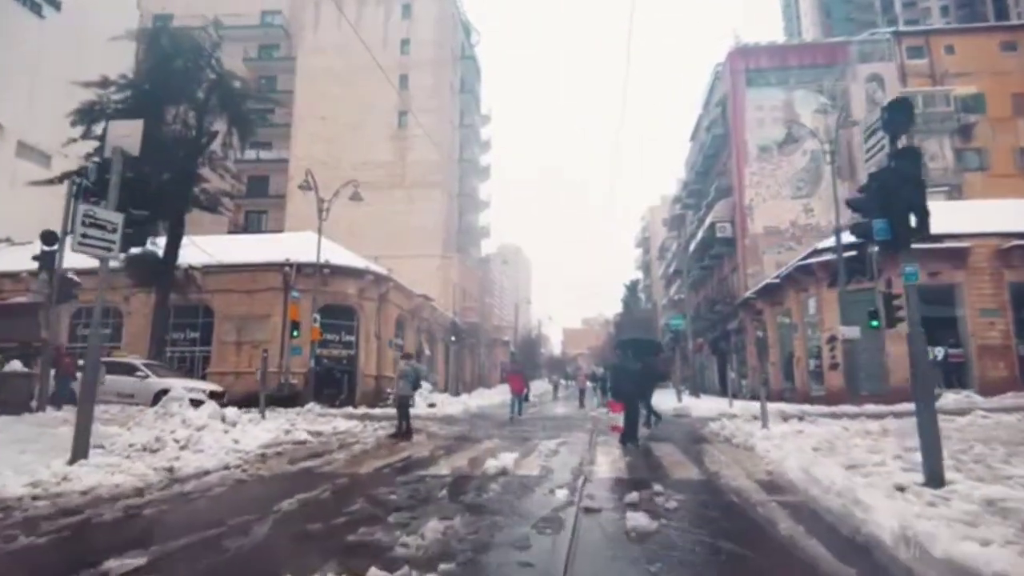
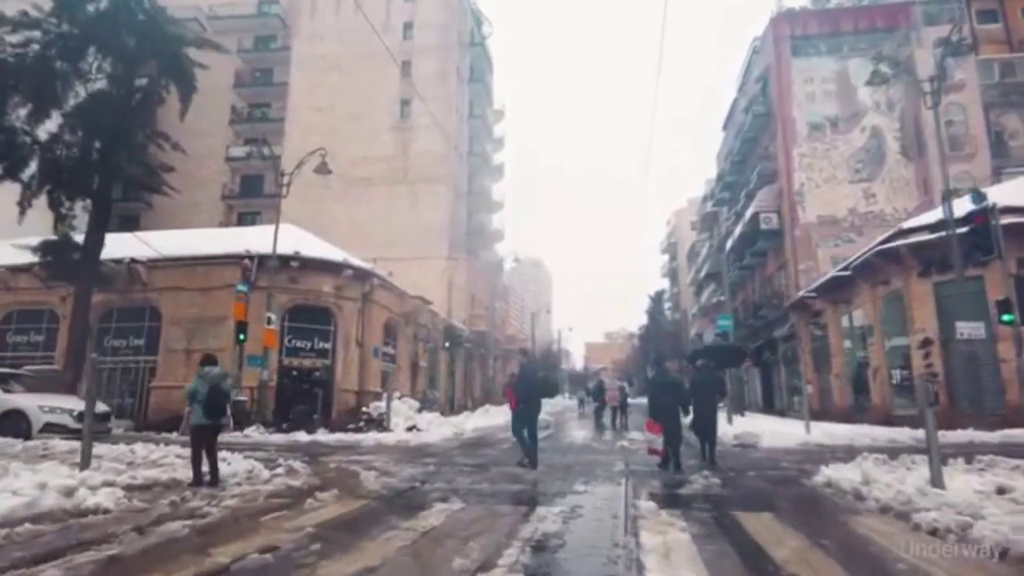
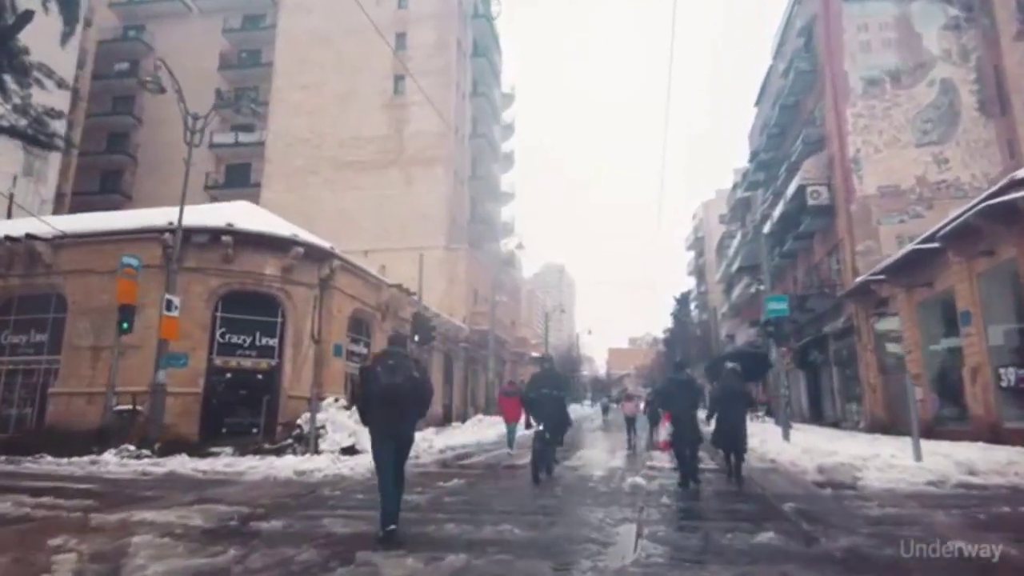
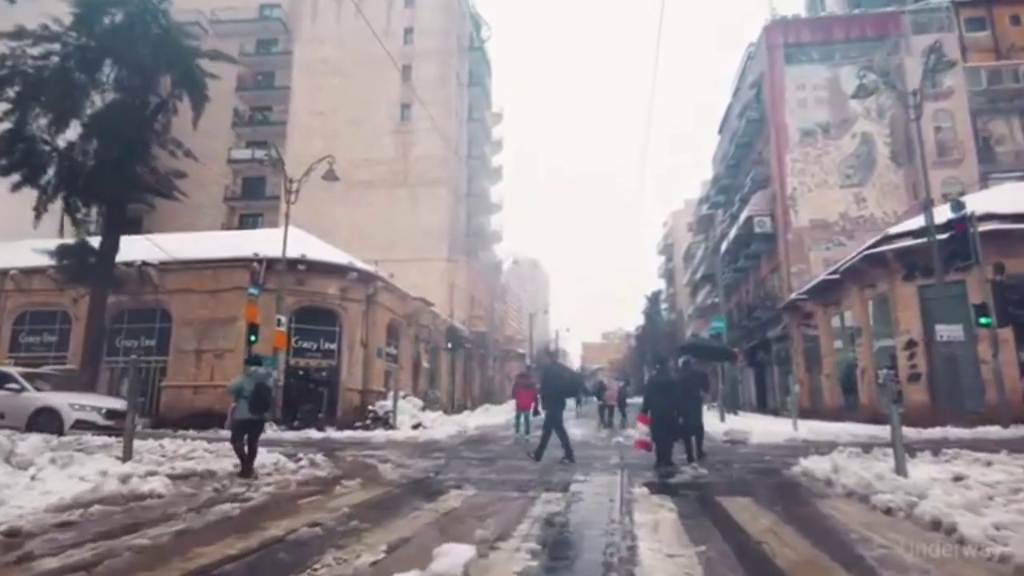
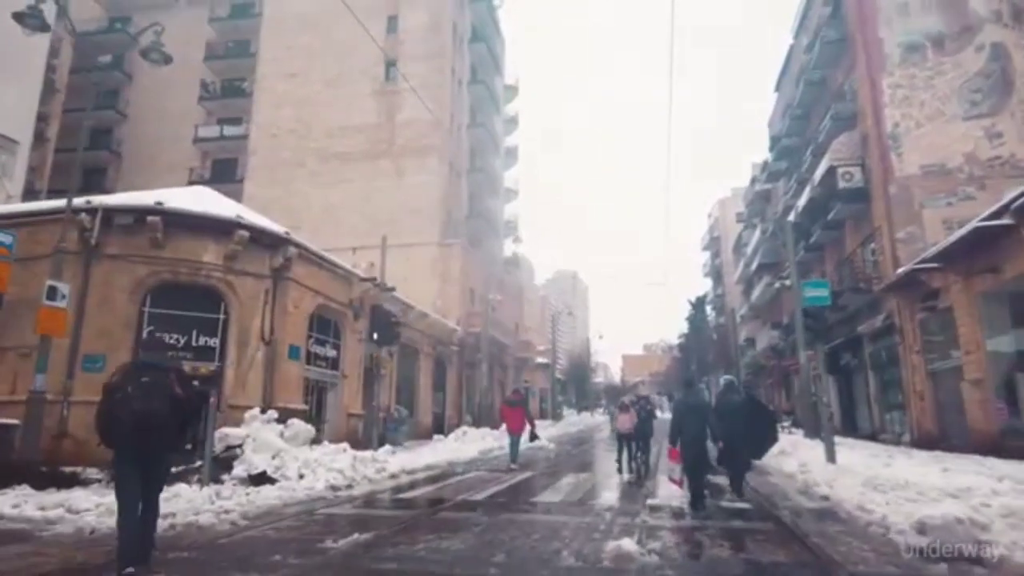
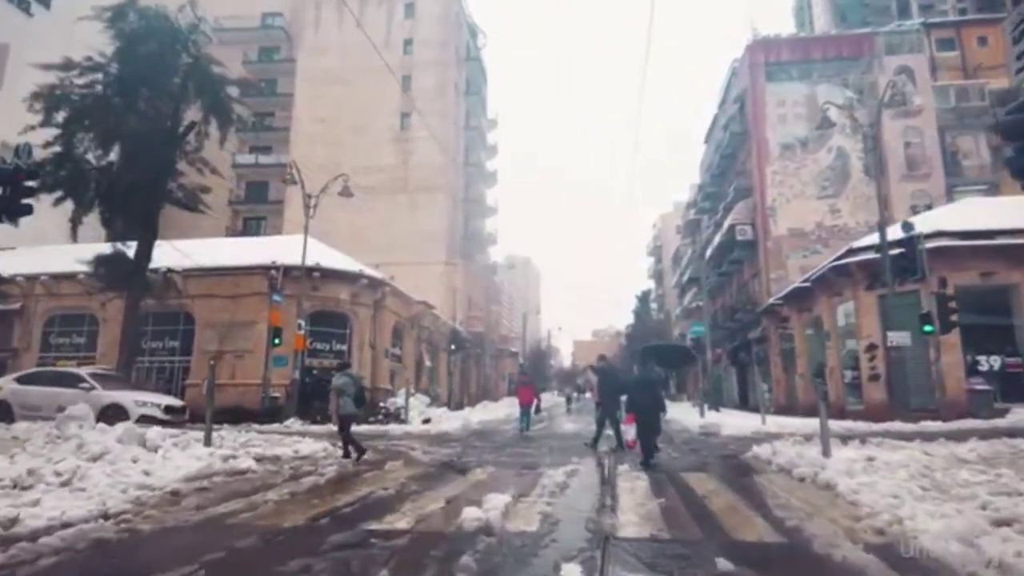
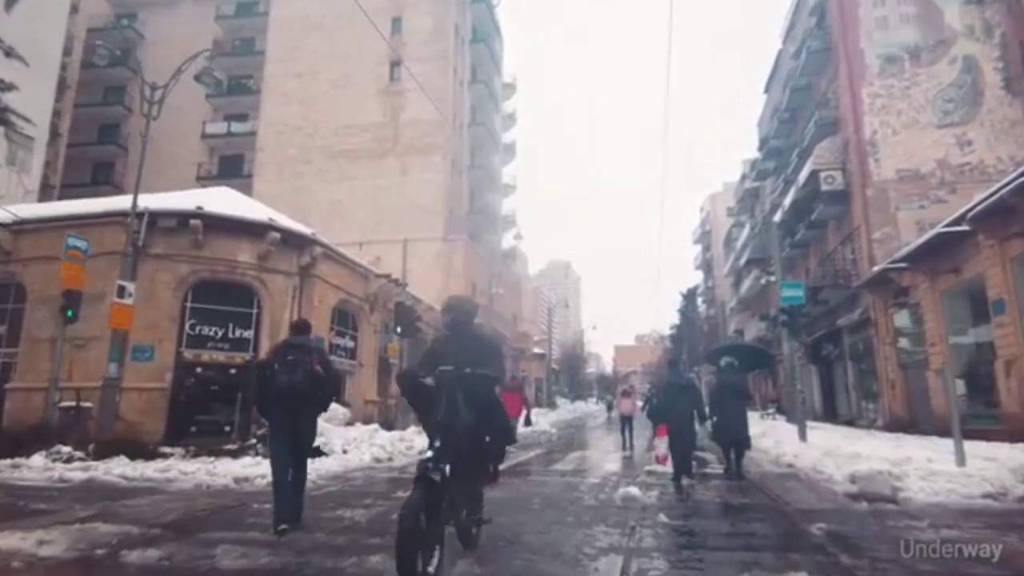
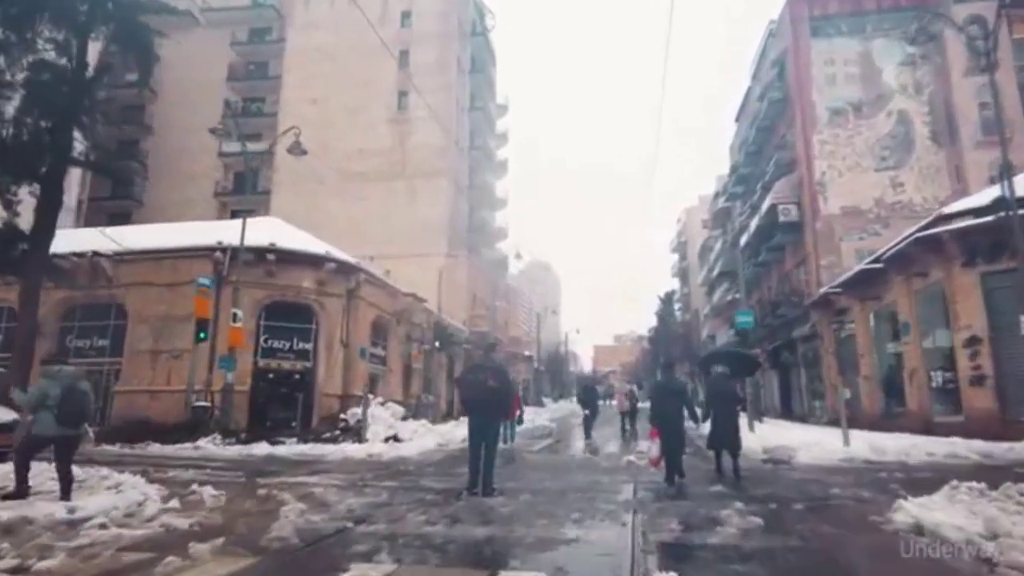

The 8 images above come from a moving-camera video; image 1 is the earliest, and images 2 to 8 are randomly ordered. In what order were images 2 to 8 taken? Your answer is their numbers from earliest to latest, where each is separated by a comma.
6, 4, 2, 8, 3, 7, 5
